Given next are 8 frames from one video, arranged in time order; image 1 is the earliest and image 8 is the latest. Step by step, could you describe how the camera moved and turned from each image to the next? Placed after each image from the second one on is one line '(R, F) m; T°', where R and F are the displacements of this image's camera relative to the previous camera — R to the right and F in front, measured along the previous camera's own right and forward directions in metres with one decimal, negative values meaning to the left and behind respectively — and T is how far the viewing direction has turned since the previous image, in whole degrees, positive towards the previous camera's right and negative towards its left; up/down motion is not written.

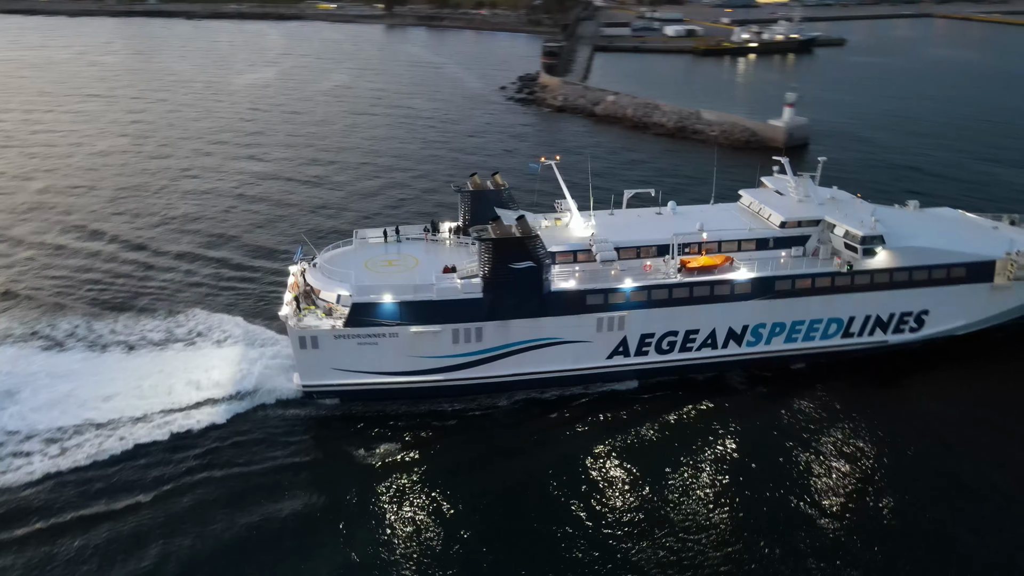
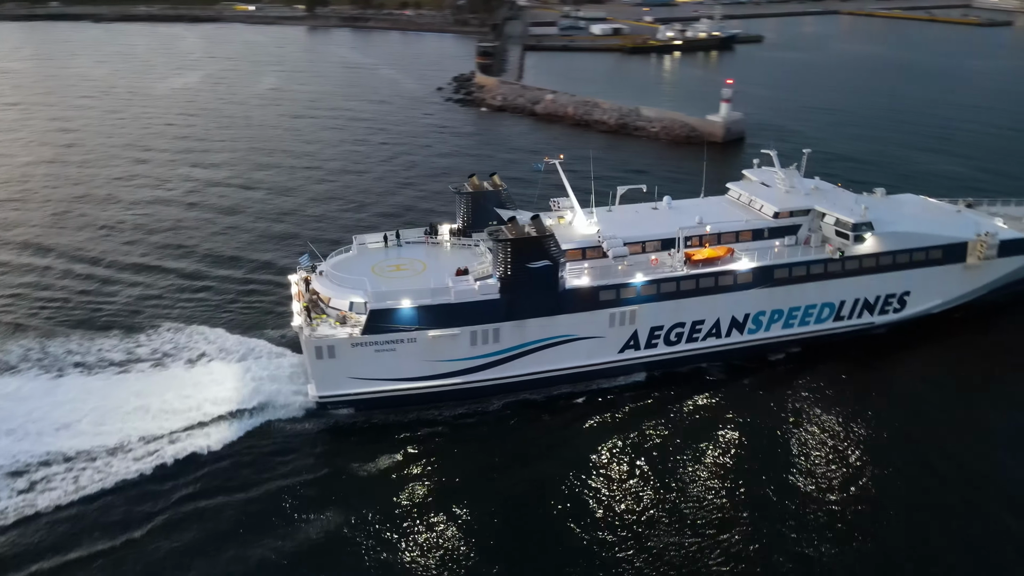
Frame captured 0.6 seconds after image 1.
(-2.1, +0.1) m; +6°
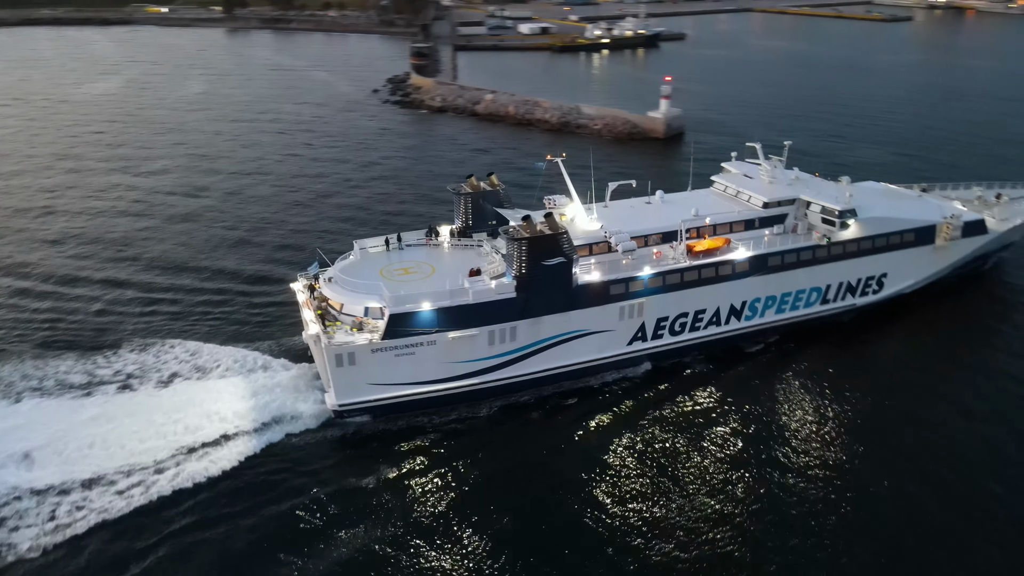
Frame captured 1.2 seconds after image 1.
(-2.1, 0.0) m; +6°
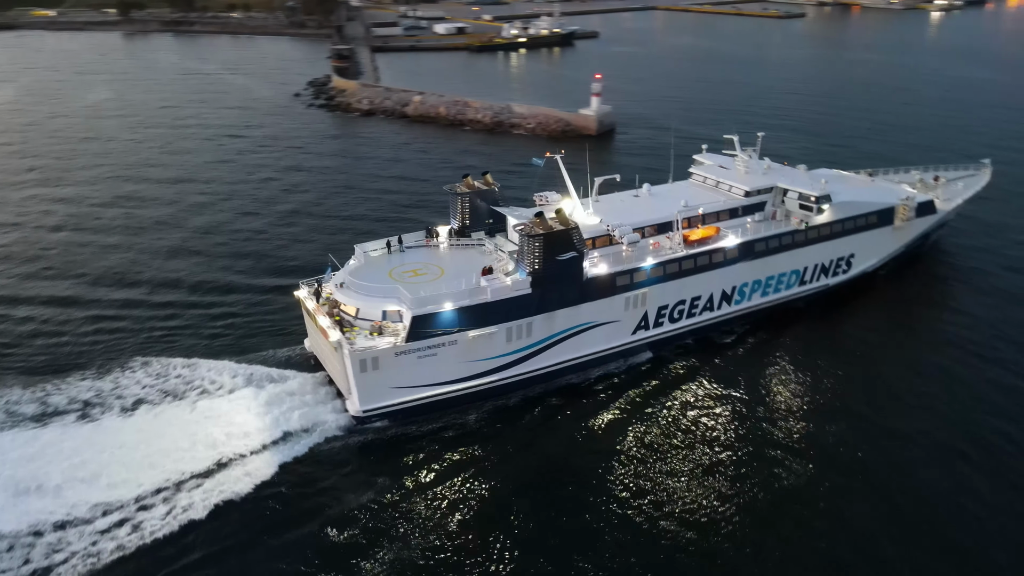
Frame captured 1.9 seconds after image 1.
(-2.4, -0.1) m; +6°
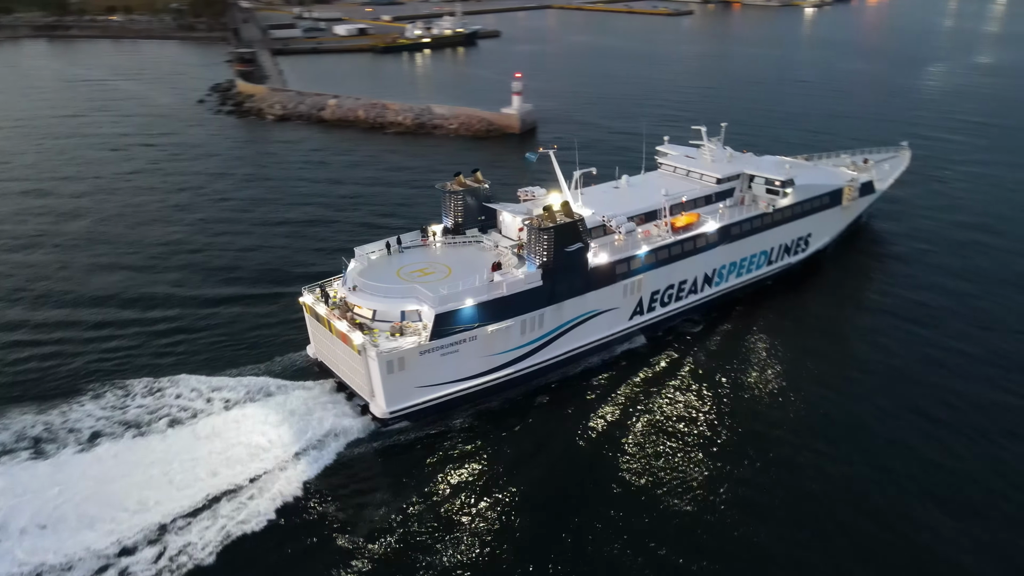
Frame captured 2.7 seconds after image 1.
(-2.6, -0.2) m; +7°
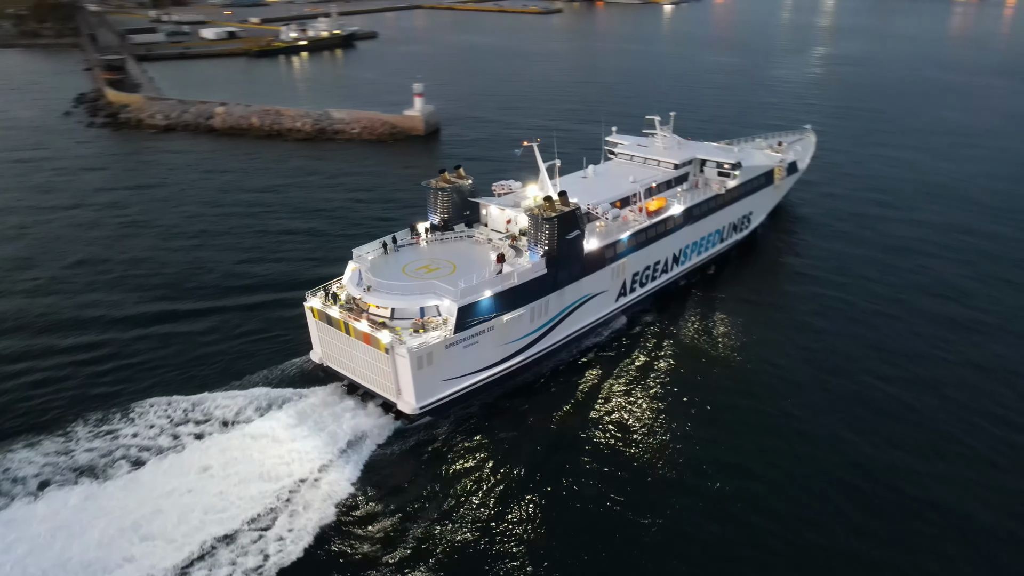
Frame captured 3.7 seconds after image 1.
(-3.2, -0.3) m; +9°
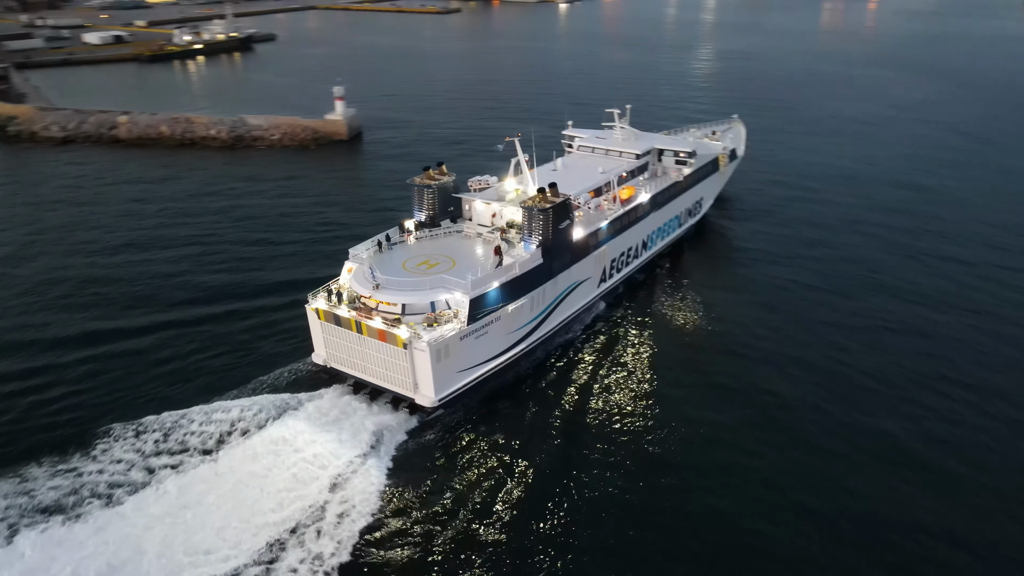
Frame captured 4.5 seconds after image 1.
(-2.4, -0.4) m; +7°
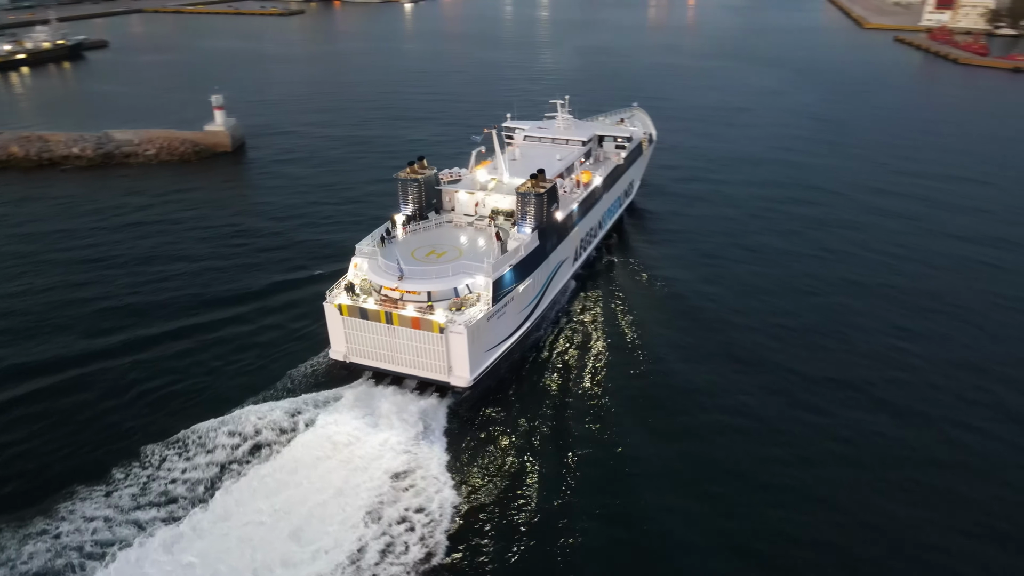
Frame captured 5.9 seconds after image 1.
(-4.0, -0.8) m; +11°
